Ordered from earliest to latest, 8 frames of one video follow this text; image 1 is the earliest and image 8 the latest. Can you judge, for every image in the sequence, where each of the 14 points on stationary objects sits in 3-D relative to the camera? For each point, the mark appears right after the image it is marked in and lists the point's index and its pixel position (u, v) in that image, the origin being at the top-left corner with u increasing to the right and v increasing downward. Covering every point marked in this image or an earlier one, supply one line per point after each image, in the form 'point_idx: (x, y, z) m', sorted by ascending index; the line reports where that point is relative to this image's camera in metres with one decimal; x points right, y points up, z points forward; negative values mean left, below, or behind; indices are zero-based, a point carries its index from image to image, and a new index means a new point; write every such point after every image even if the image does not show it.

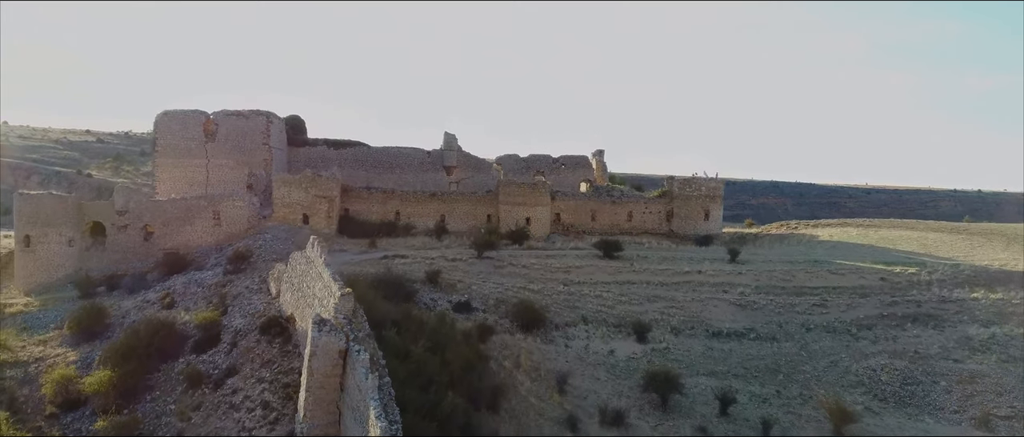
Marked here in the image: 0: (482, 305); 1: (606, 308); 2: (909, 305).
0: (-0.7, -2.0, +18.2) m
1: (+2.2, -2.1, +18.3) m
2: (+9.2, -2.0, +18.4) m
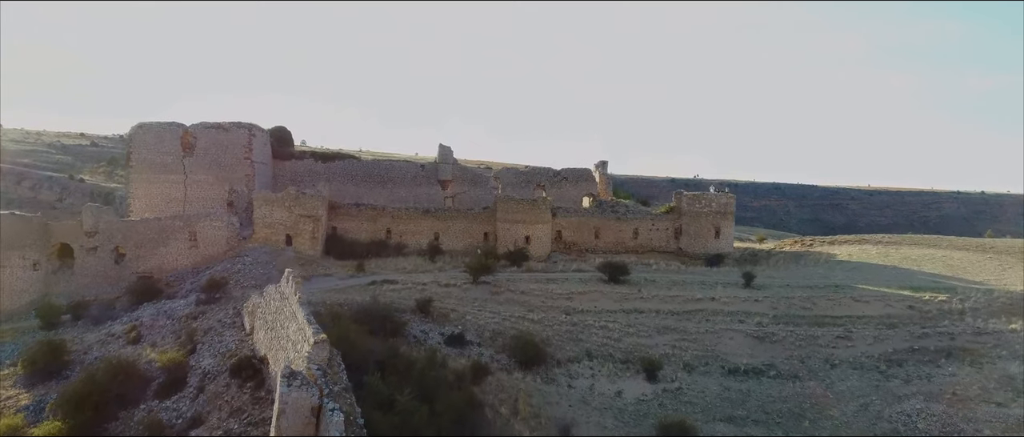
0: (-0.7, -2.5, +16.7) m
1: (+2.1, -2.6, +16.8) m
2: (+9.1, -2.5, +16.9) m
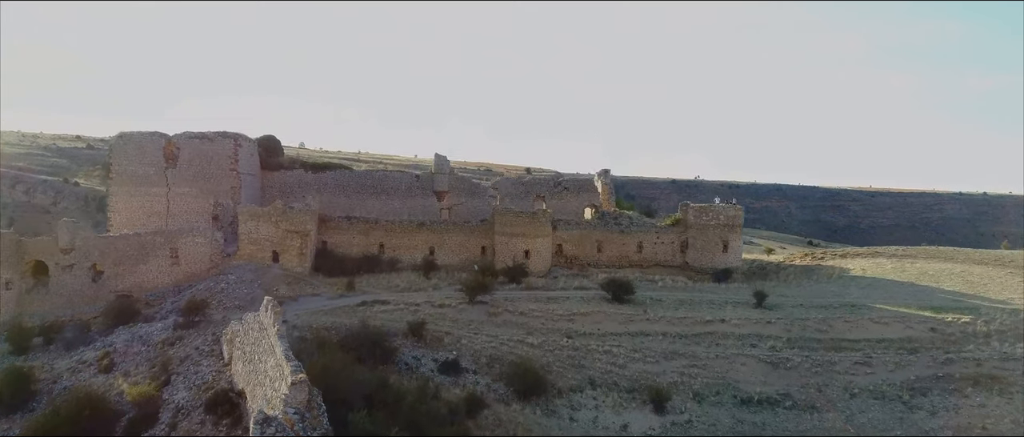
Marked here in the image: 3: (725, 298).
0: (-0.8, -2.9, +15.7) m
1: (+2.1, -3.0, +15.8) m
2: (+9.1, -2.9, +15.9) m
3: (+5.2, -1.9, +19.3) m
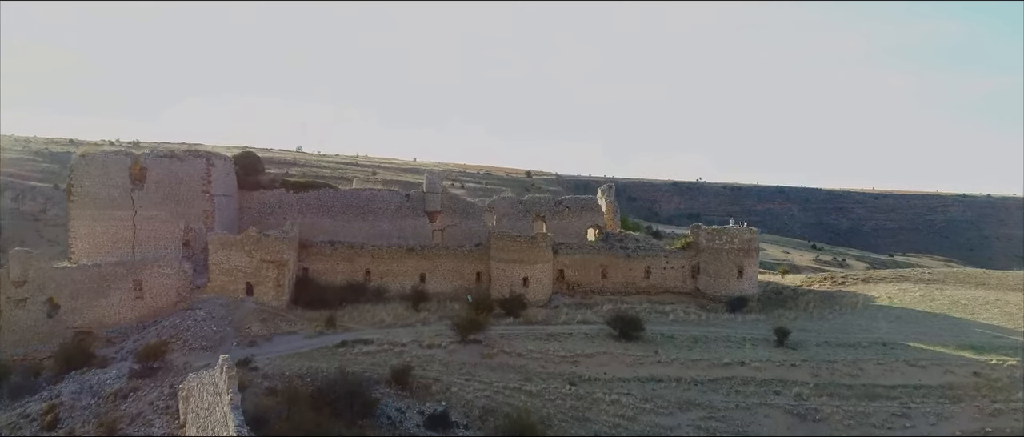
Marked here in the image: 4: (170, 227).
0: (-0.8, -3.5, +14.0) m
1: (+2.0, -3.6, +14.1) m
2: (+9.0, -3.5, +14.2) m
3: (+5.1, -2.6, +17.6) m
4: (-8.3, -0.2, +19.2) m
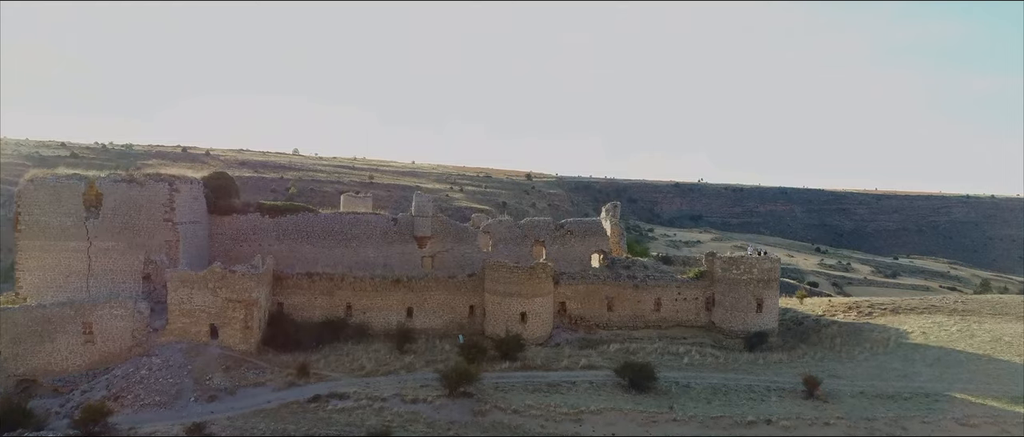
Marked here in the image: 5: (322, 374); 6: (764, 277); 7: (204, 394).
0: (-0.9, -4.2, +12.1) m
1: (+1.9, -4.3, +12.2) m
2: (+8.9, -4.2, +12.3) m
3: (+5.0, -3.2, +15.7) m
4: (-8.4, -0.9, +17.3) m
5: (-3.7, -3.0, +15.5) m
6: (+6.1, -1.4, +19.2) m
7: (-5.5, -3.2, +14.3) m
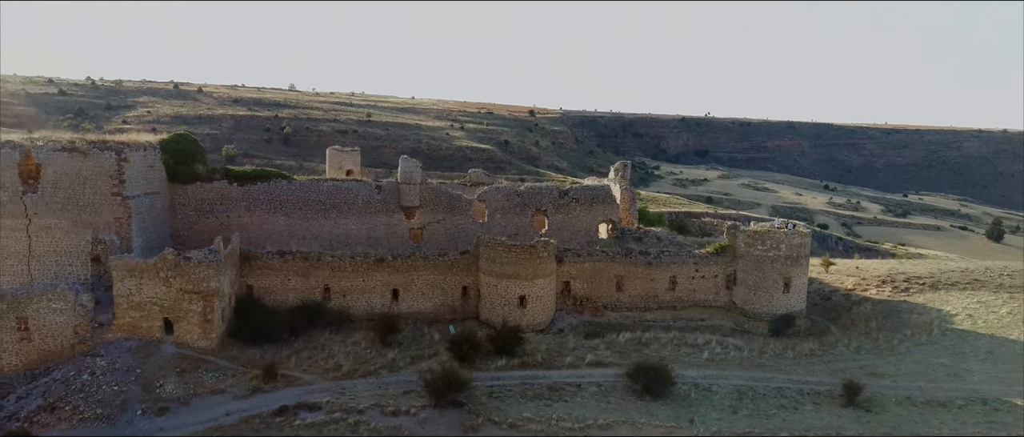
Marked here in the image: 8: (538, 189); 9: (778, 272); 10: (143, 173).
0: (-1.0, -4.2, +10.3) m
1: (+1.8, -4.2, +10.4) m
2: (+8.9, -4.1, +10.4) m
3: (+5.0, -2.9, +13.7) m
4: (-8.4, -0.4, +15.3) m
5: (-3.8, -2.7, +13.6) m
6: (+6.0, -0.8, +17.1) m
7: (-5.6, -2.9, +12.4) m
8: (+0.6, +0.7, +18.9) m
9: (+5.7, -1.2, +17.2) m
10: (-7.5, +0.9, +16.3) m
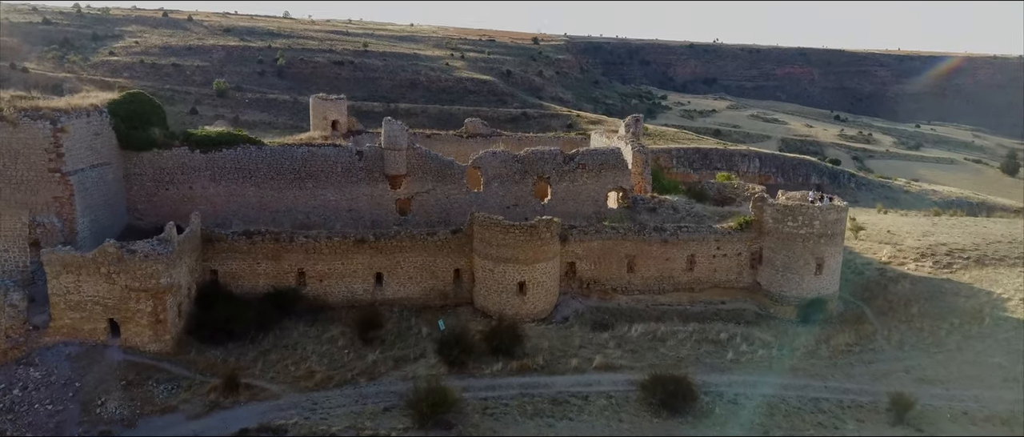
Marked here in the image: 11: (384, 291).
0: (-1.1, -4.3, +8.7) m
1: (+1.8, -4.3, +8.7) m
2: (+8.8, -4.2, +8.8) m
3: (+4.9, -2.7, +12.0) m
4: (-8.5, -0.1, +13.3) m
5: (-3.8, -2.5, +11.9) m
6: (+6.0, -0.3, +15.1) m
7: (-5.6, -2.8, +10.7) m
8: (+0.6, +1.4, +16.8) m
9: (+5.7, -0.6, +15.2) m
10: (-7.6, +1.4, +14.2) m
11: (-2.3, -1.3, +14.8) m
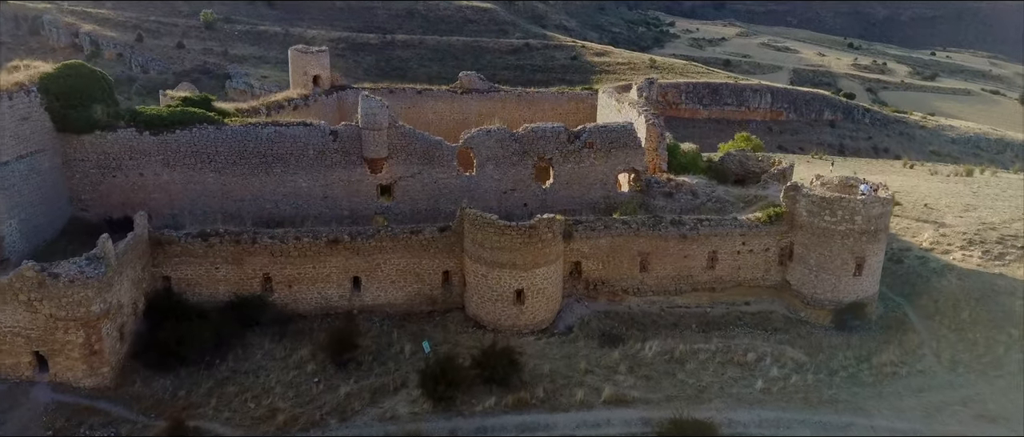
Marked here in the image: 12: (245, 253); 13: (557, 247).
0: (-1.1, -4.8, +7.2) m
1: (+1.7, -4.8, +7.2) m
2: (+8.7, -4.7, +7.2) m
3: (+4.9, -2.9, +10.3) m
4: (-8.5, -0.1, +11.4) m
5: (-3.9, -2.7, +10.2) m
6: (+6.0, -0.2, +13.2) m
7: (-5.7, -3.2, +9.0) m
8: (+0.5, +1.6, +14.7) m
9: (+5.6, -0.5, +13.3) m
10: (-7.6, +1.3, +12.2) m
11: (-2.4, -1.3, +12.9) m
12: (-4.2, -0.6, +12.4) m
13: (+0.7, -0.5, +12.6) m
